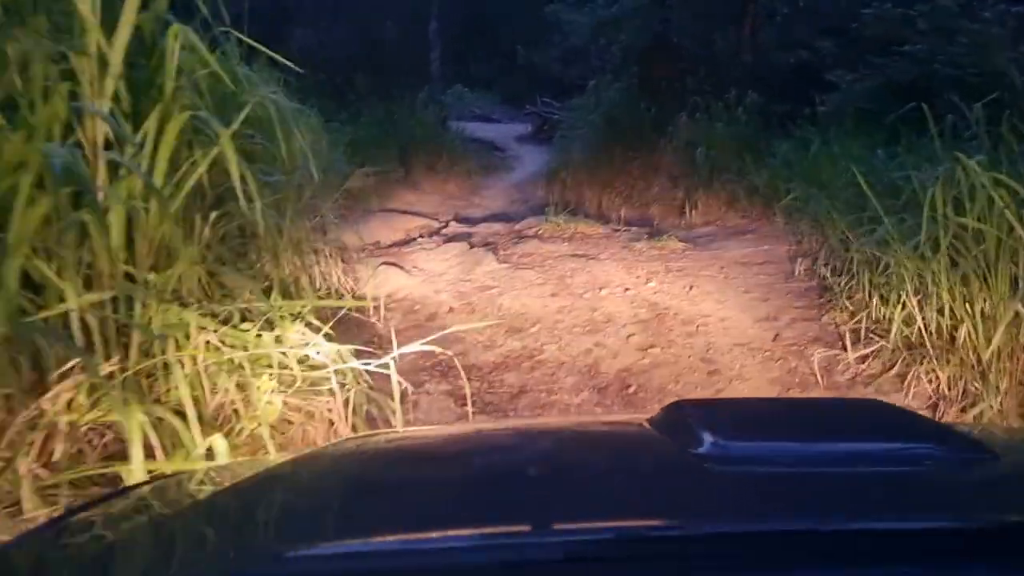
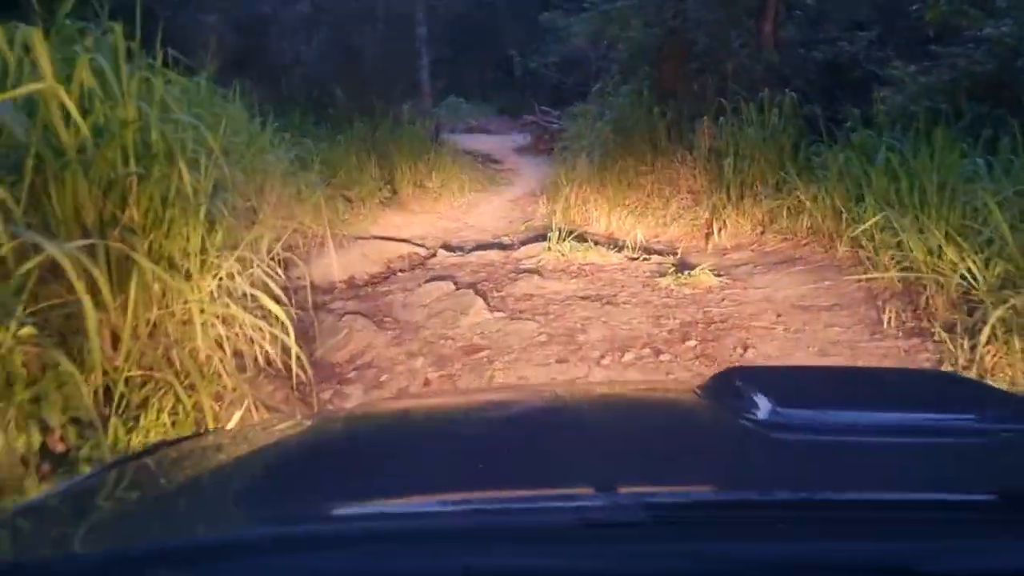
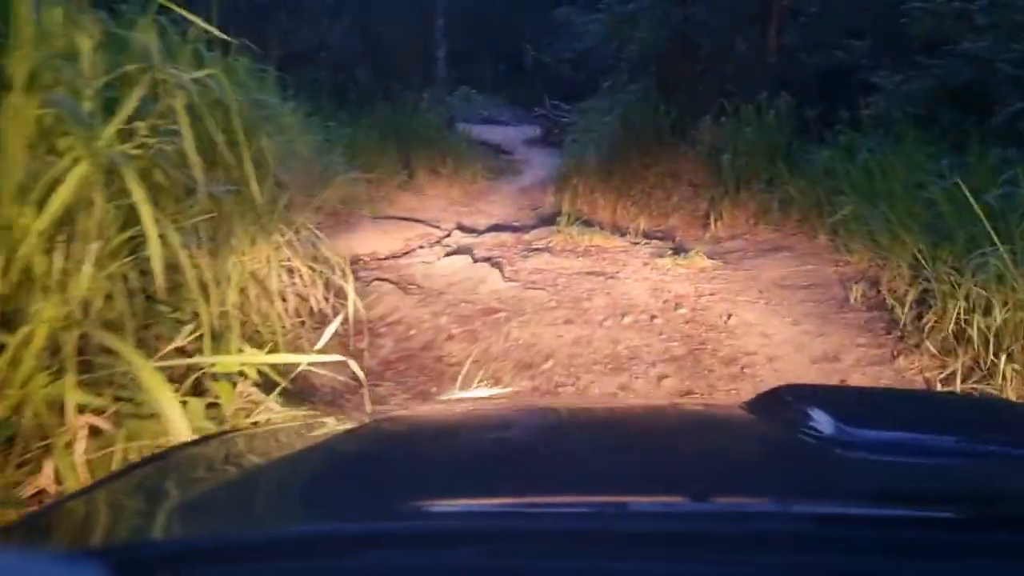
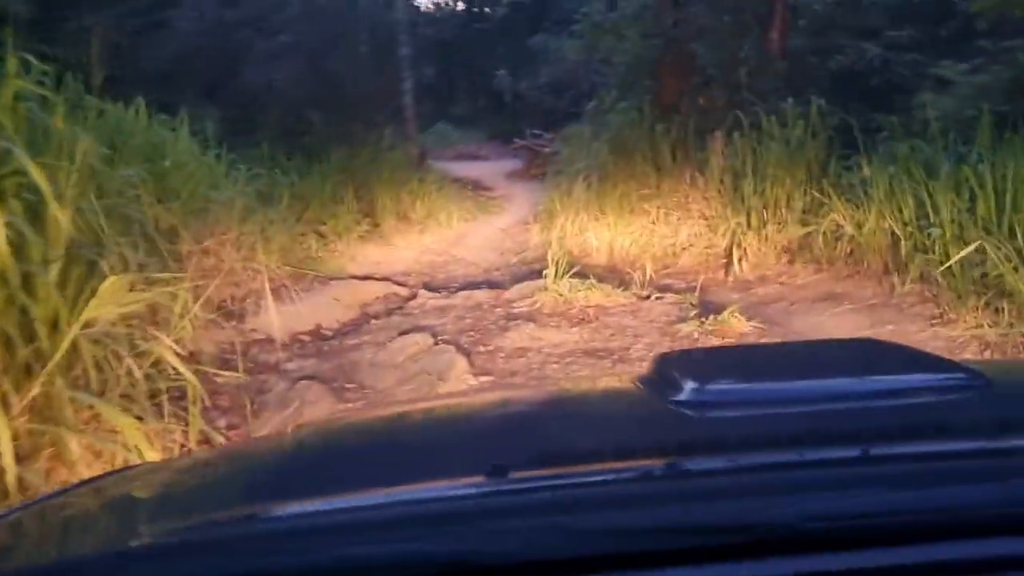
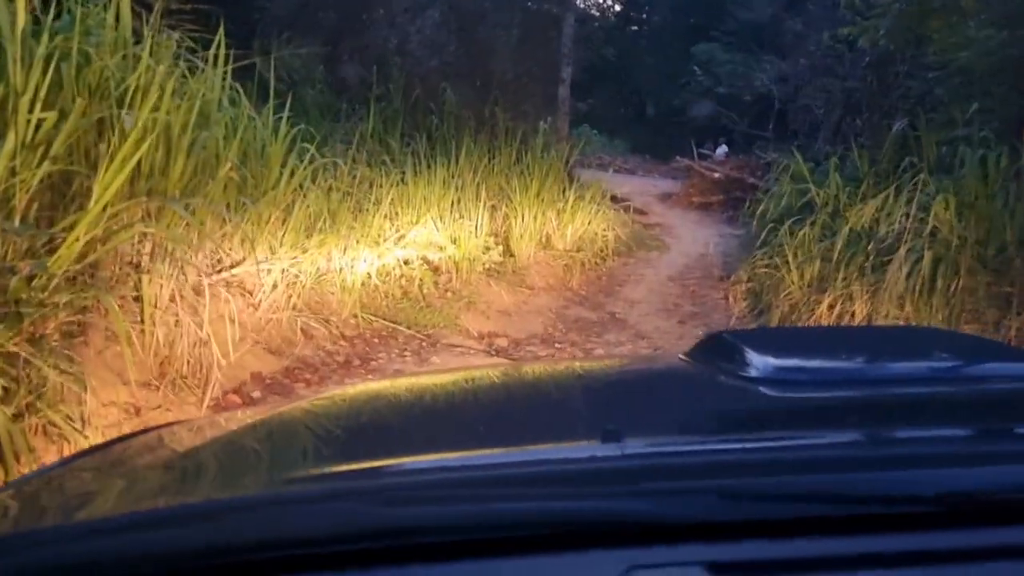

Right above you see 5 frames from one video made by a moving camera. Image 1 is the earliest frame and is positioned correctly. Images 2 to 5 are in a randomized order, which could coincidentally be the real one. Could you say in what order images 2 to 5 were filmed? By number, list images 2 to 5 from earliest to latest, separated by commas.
3, 2, 4, 5
